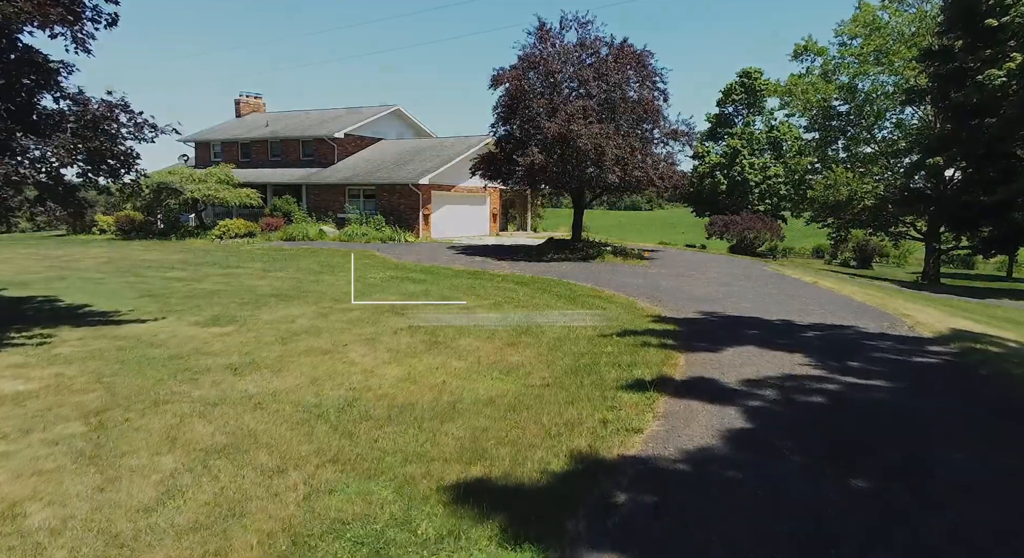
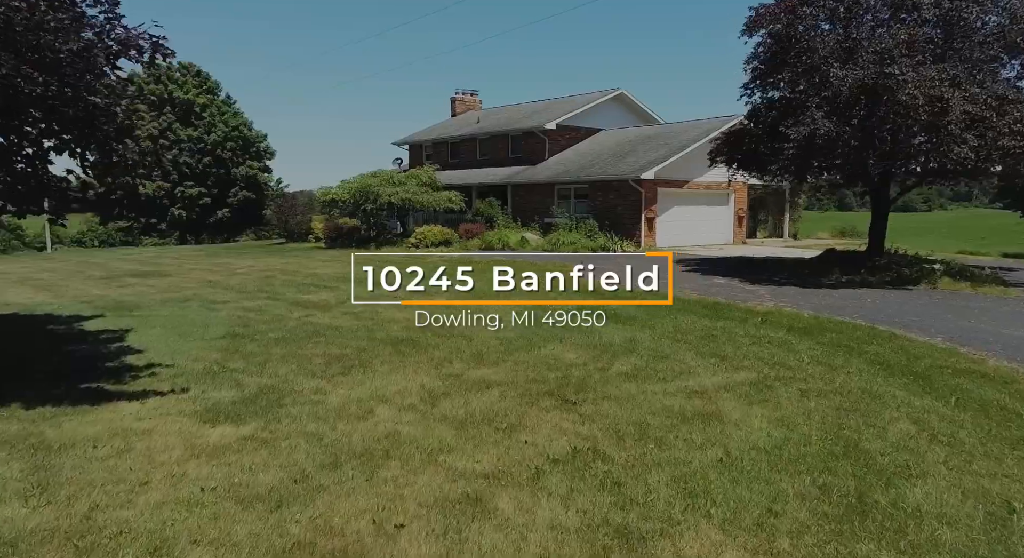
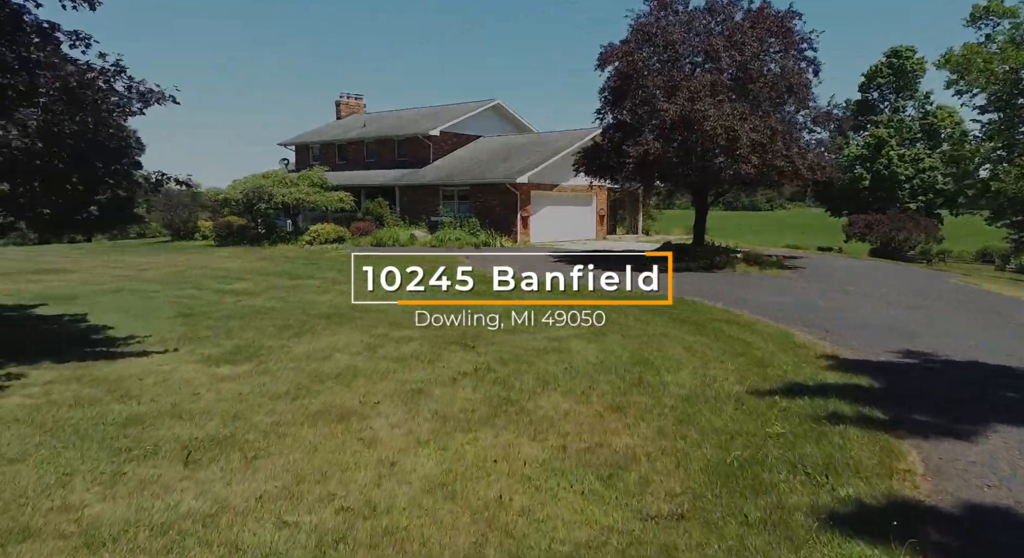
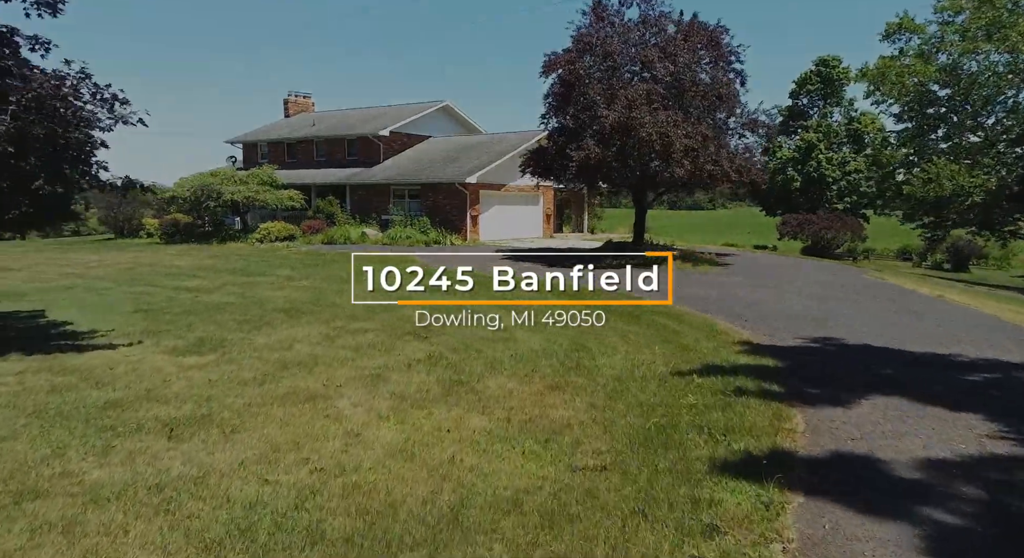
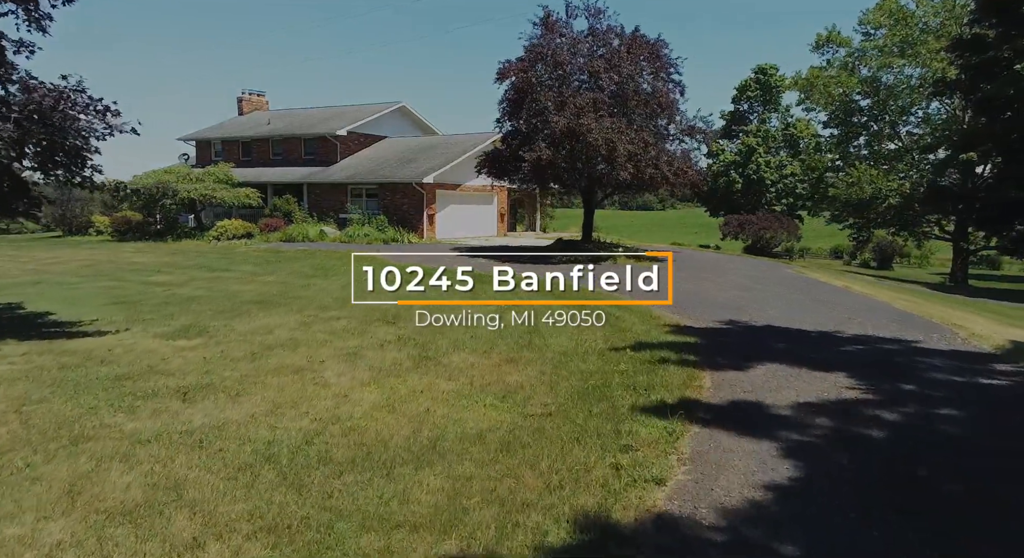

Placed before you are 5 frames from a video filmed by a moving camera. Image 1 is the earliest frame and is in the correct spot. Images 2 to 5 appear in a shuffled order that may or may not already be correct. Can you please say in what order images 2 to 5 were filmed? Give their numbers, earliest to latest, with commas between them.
5, 4, 3, 2
